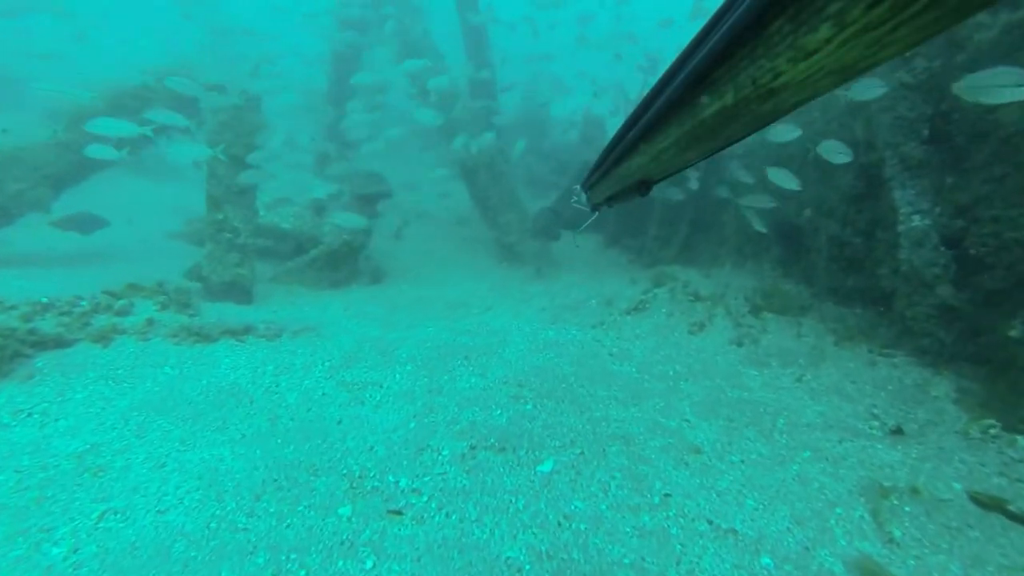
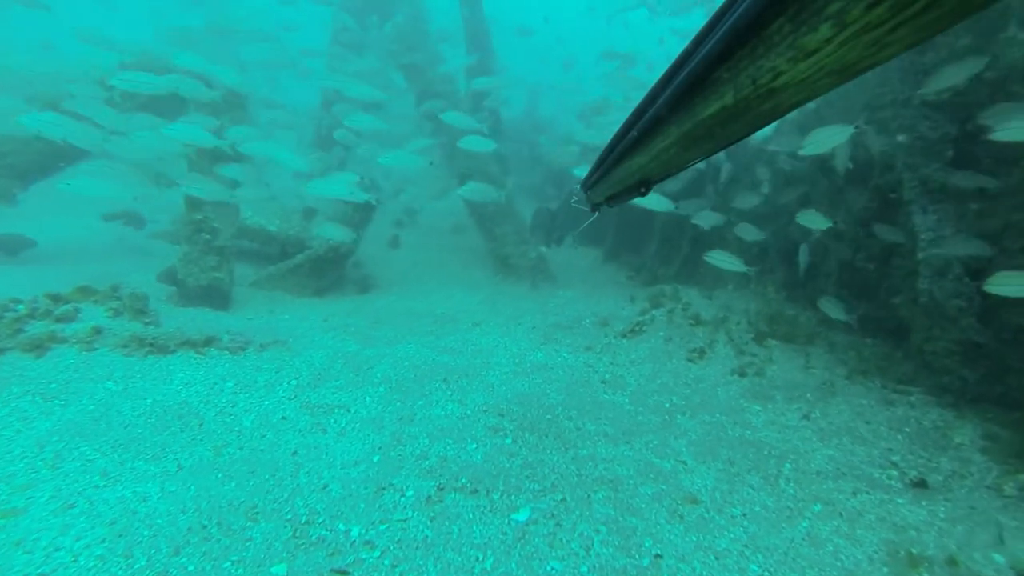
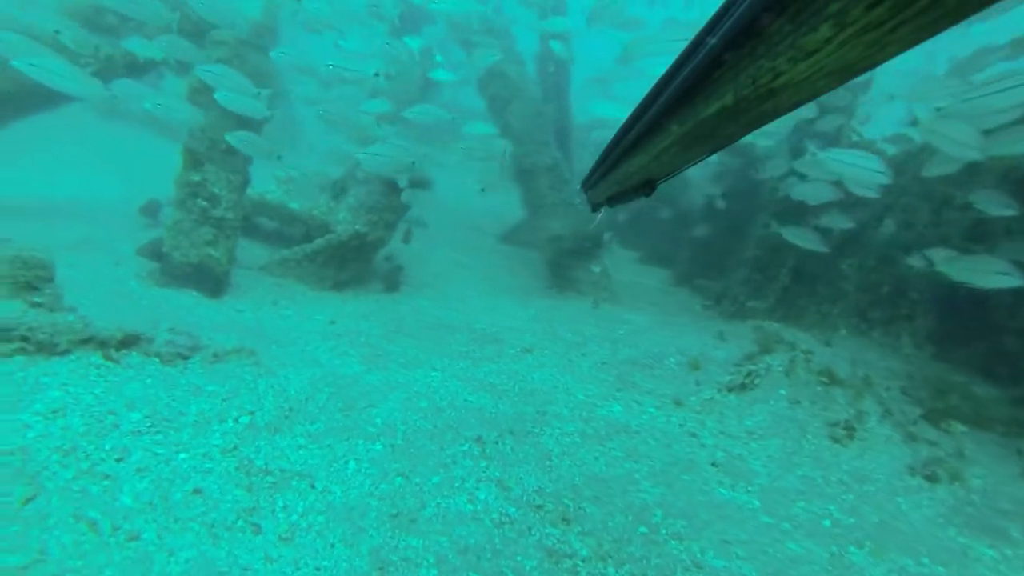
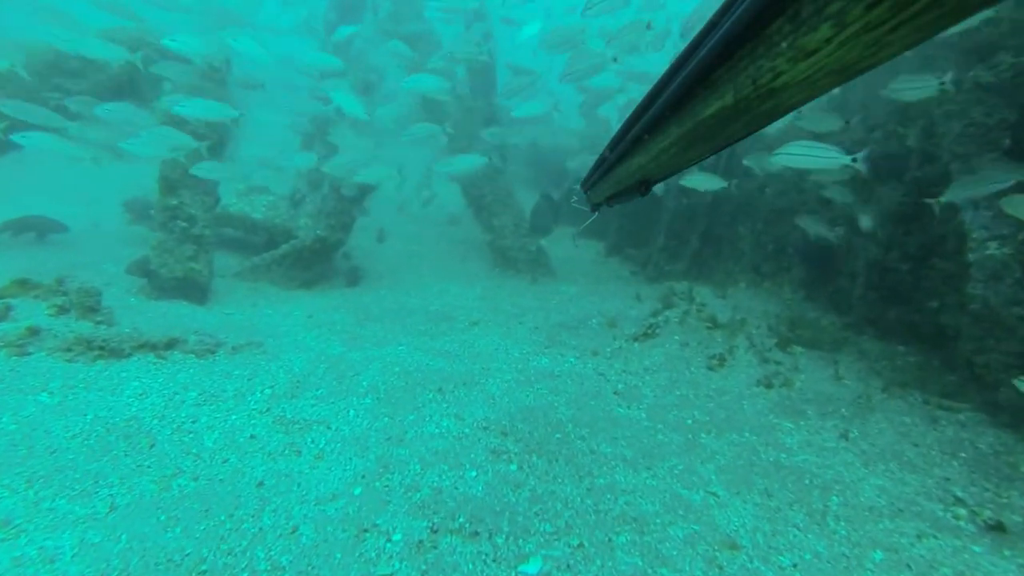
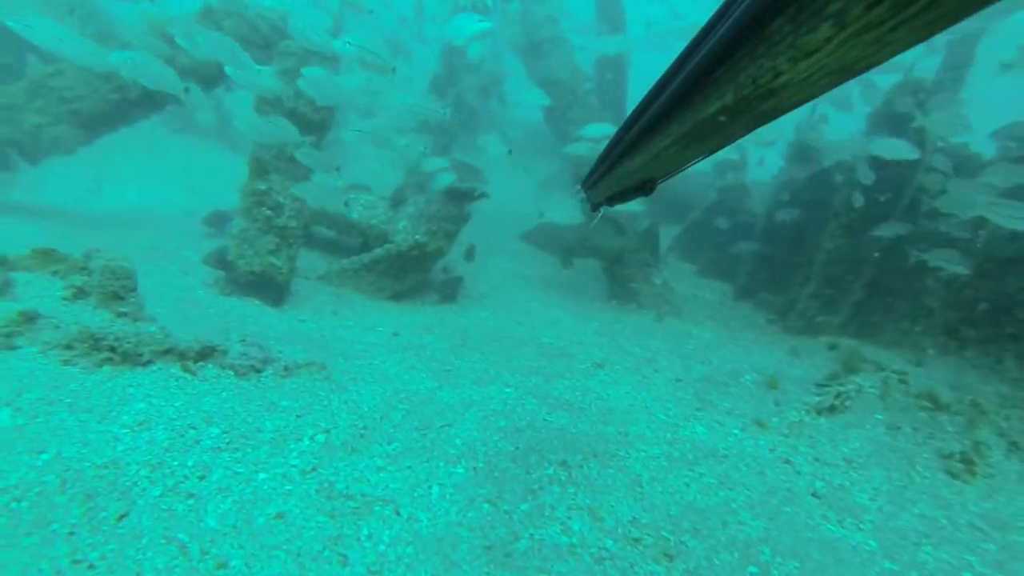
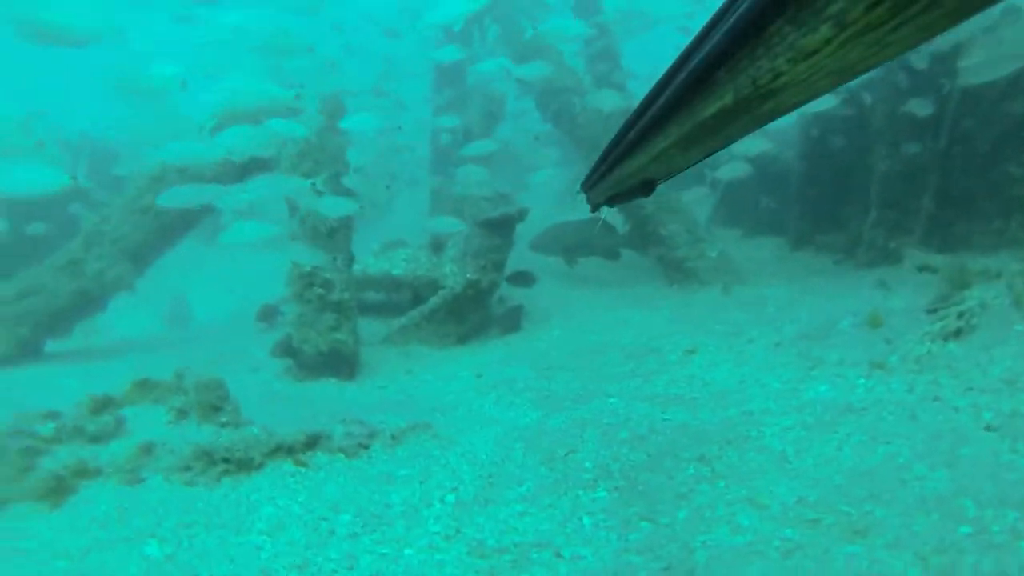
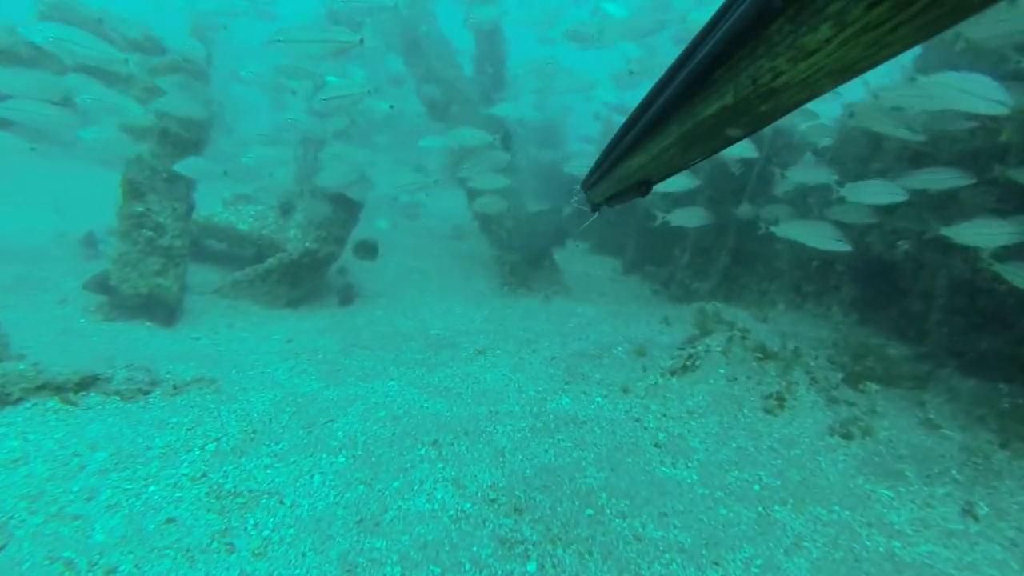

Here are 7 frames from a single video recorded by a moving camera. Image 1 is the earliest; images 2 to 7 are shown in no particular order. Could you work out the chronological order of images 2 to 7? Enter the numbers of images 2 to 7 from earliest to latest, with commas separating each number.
2, 4, 7, 3, 5, 6
